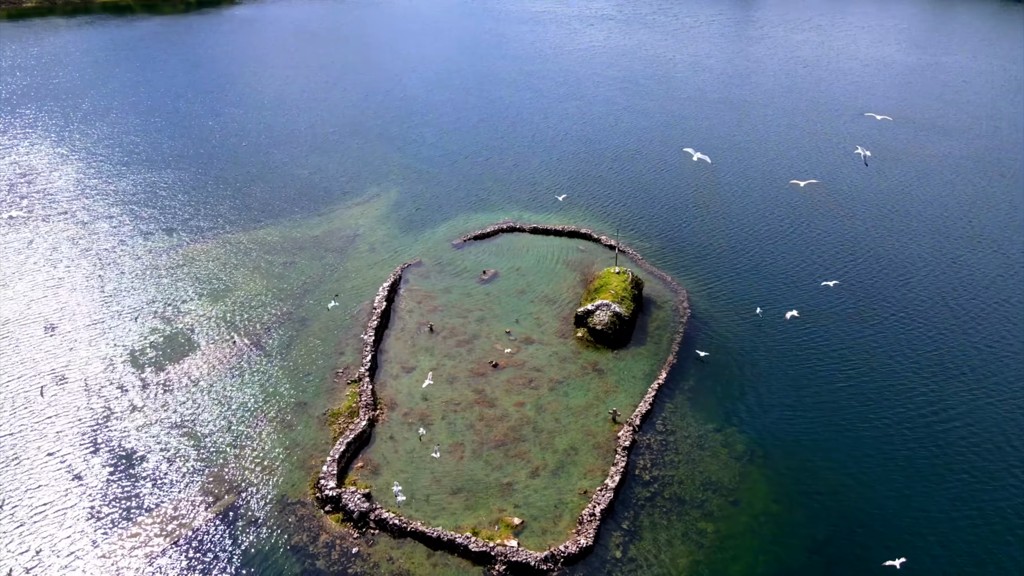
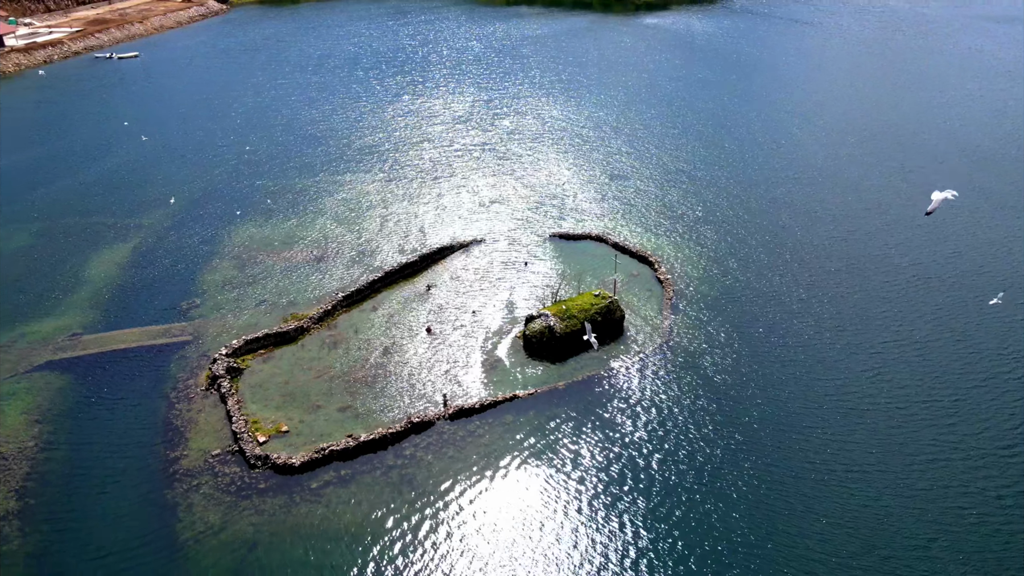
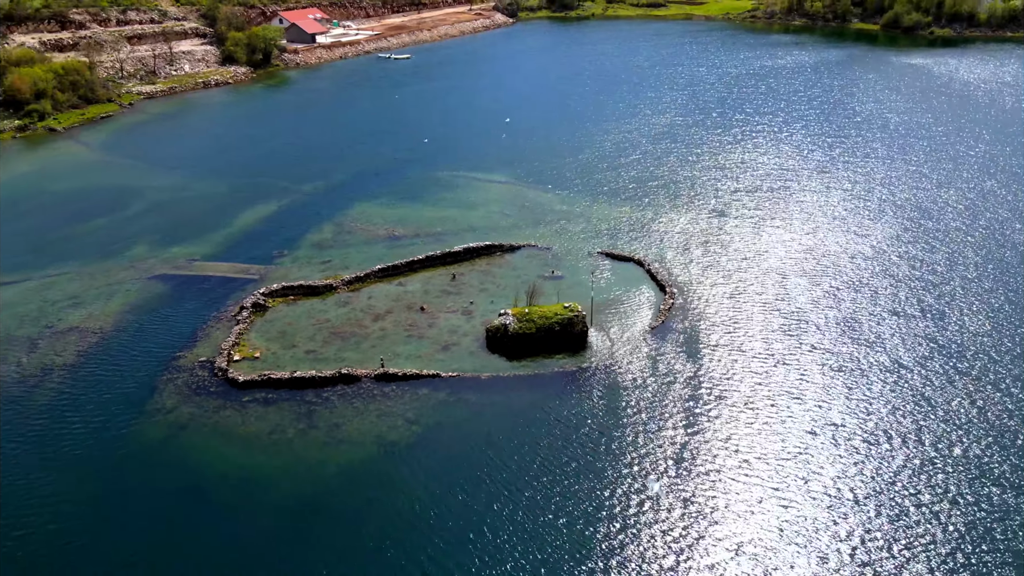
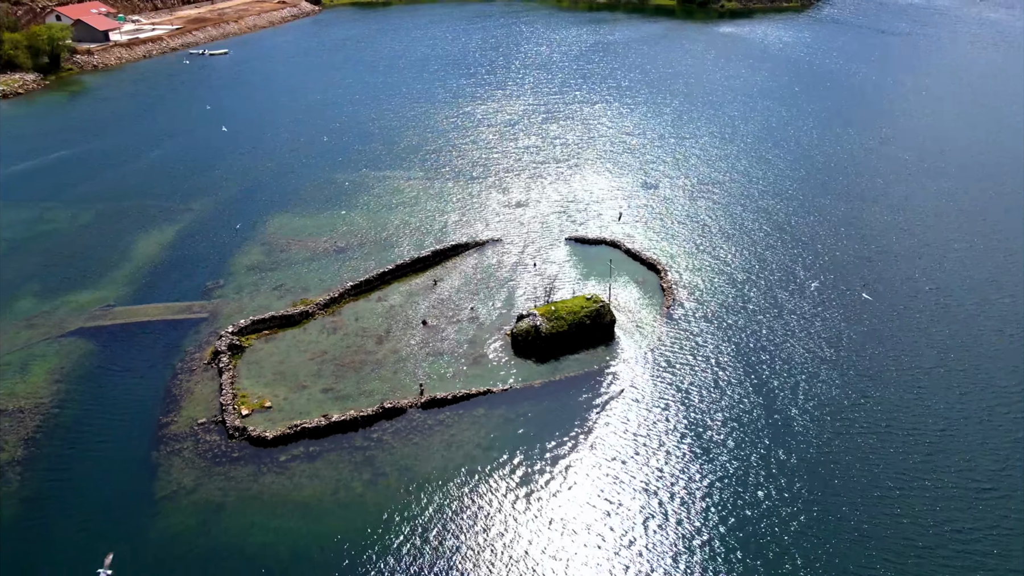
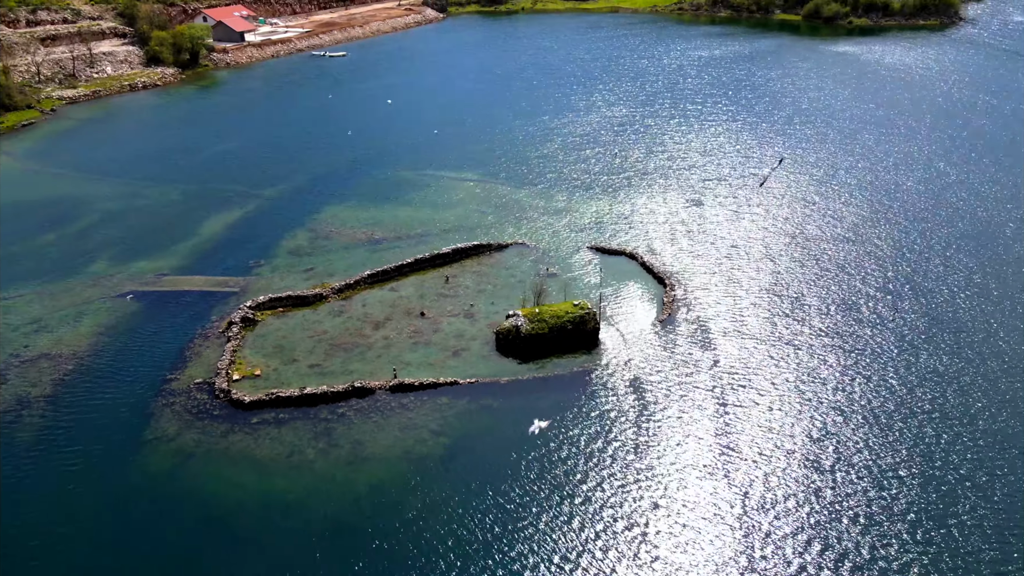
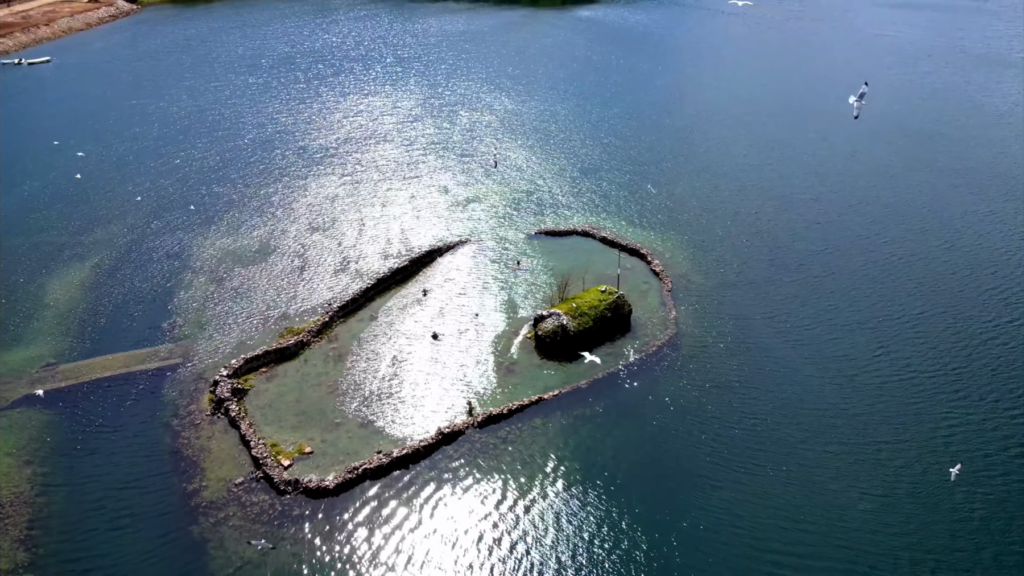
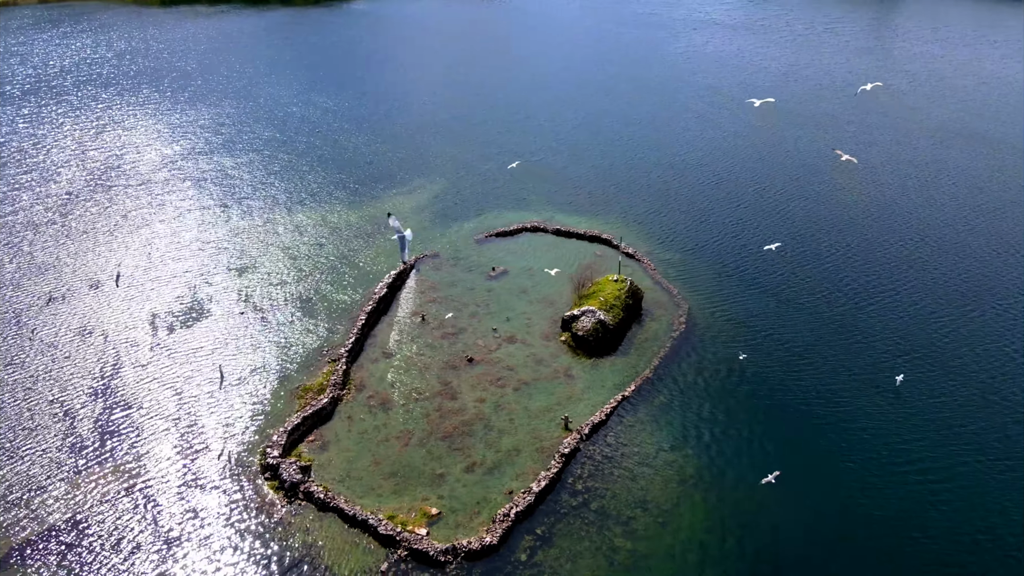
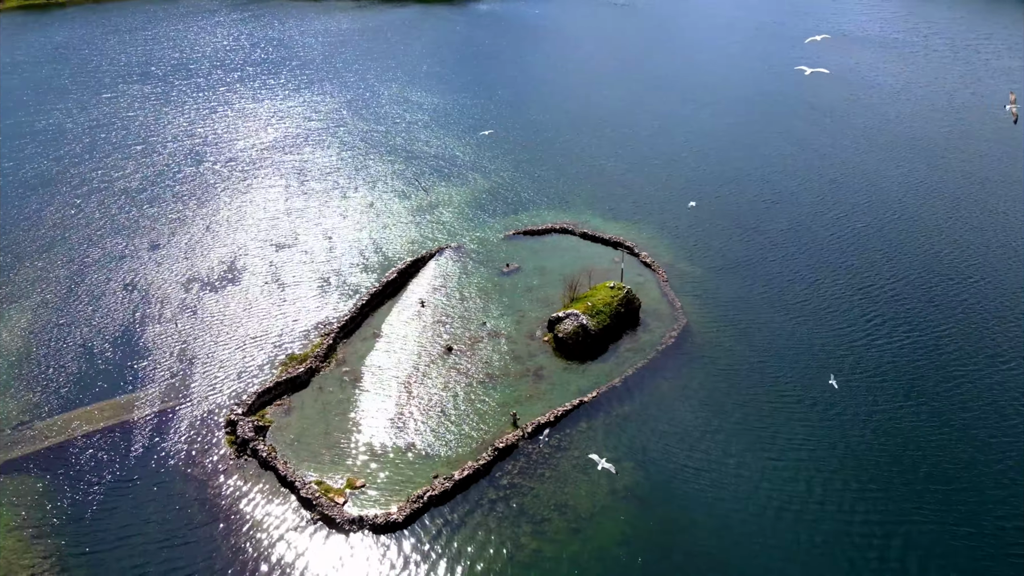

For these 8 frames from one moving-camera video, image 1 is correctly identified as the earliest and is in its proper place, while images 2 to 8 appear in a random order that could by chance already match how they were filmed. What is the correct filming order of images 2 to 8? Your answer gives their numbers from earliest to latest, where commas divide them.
7, 8, 6, 2, 4, 5, 3
